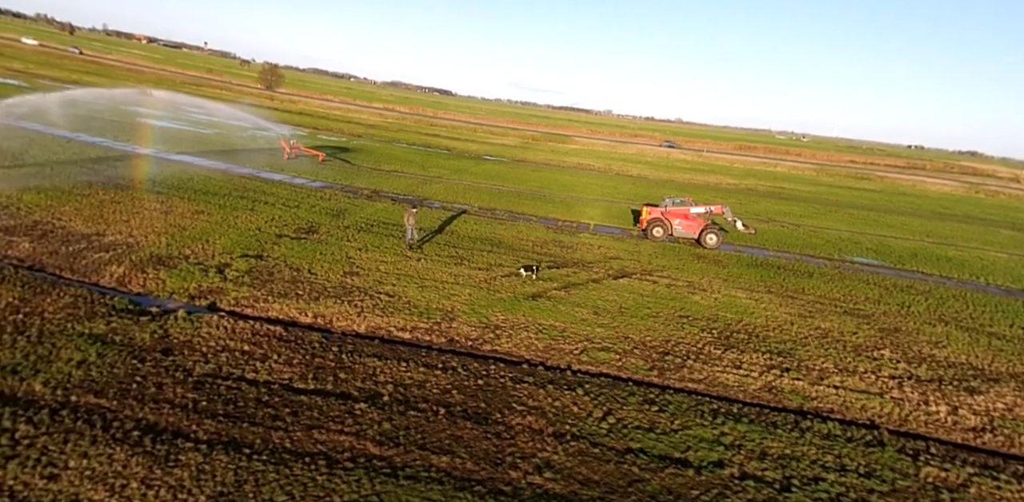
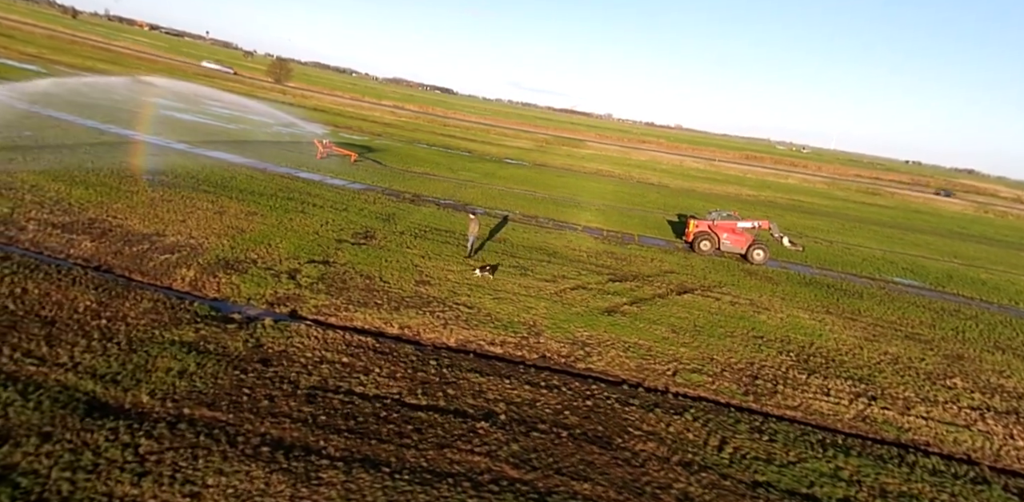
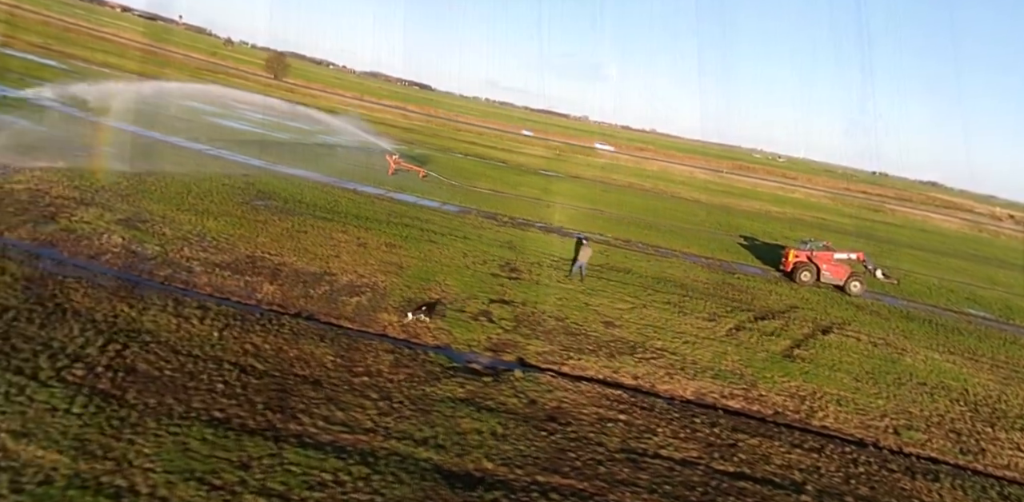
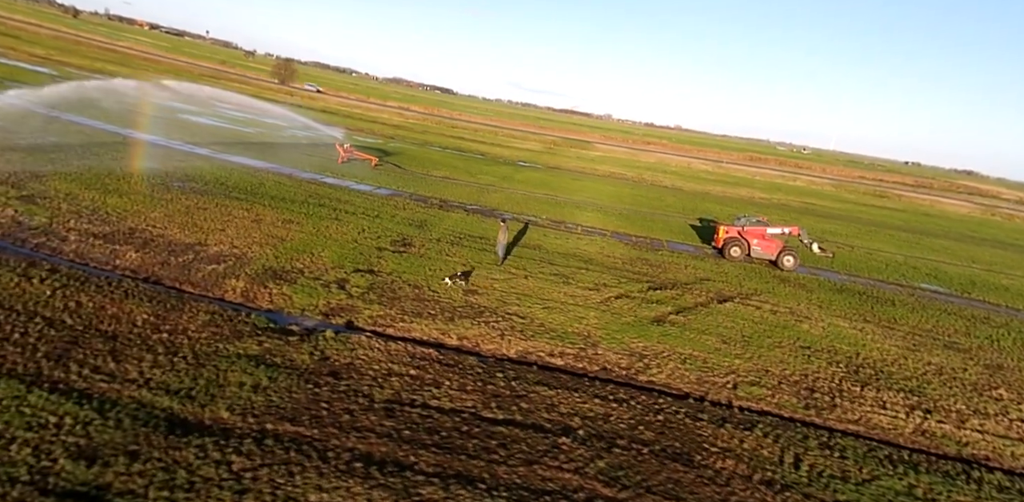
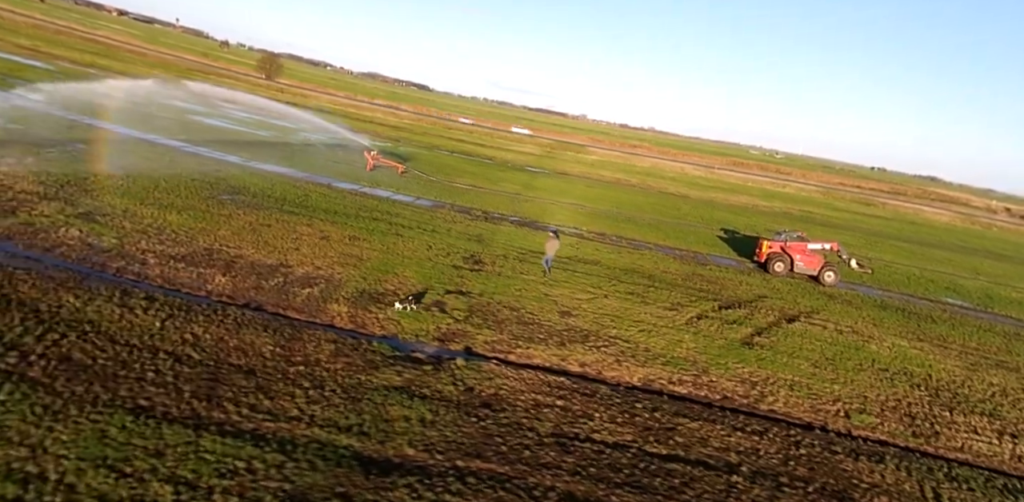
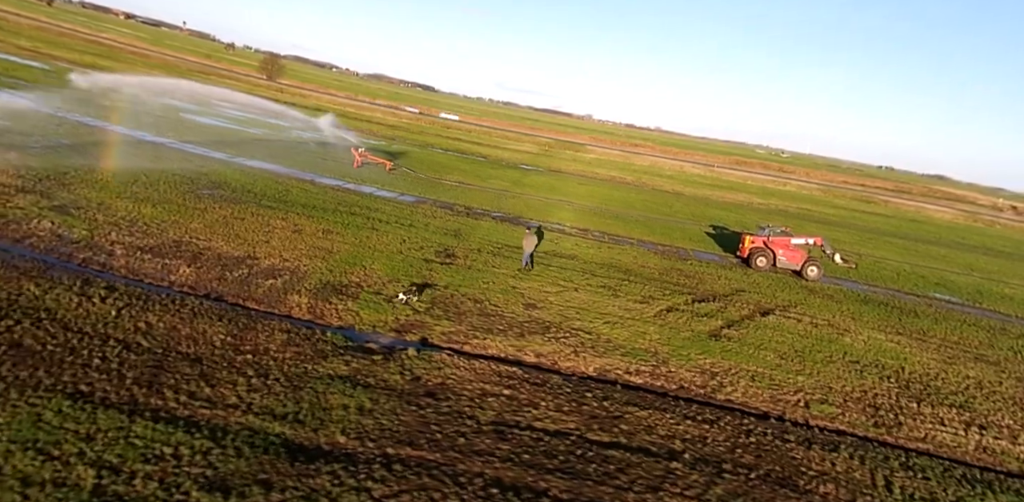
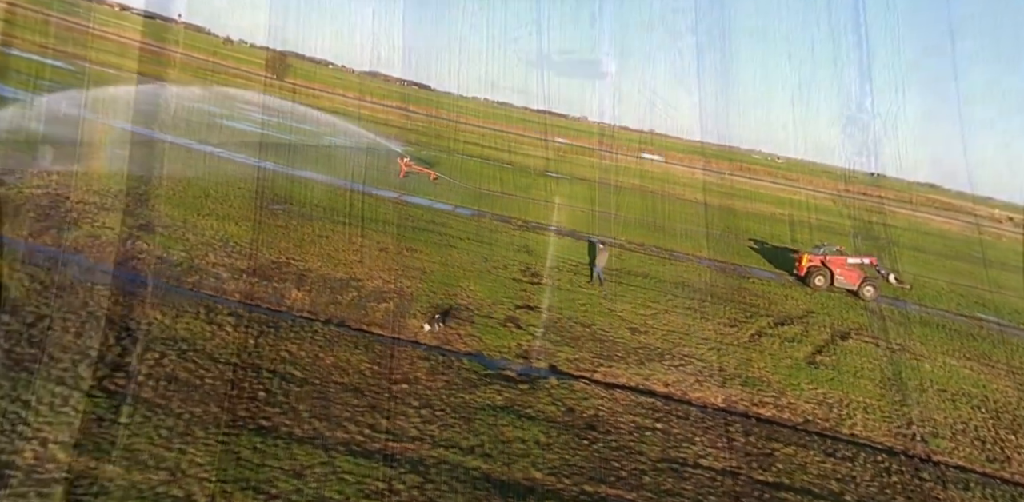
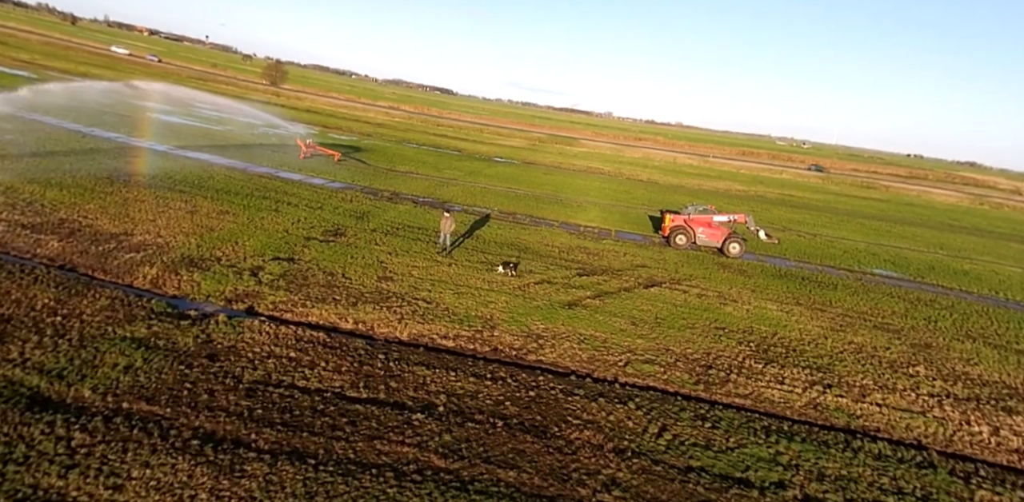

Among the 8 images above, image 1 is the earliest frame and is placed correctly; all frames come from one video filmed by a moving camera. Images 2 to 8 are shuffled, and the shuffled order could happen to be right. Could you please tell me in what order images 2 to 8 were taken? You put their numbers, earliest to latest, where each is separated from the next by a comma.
8, 2, 4, 6, 5, 3, 7
